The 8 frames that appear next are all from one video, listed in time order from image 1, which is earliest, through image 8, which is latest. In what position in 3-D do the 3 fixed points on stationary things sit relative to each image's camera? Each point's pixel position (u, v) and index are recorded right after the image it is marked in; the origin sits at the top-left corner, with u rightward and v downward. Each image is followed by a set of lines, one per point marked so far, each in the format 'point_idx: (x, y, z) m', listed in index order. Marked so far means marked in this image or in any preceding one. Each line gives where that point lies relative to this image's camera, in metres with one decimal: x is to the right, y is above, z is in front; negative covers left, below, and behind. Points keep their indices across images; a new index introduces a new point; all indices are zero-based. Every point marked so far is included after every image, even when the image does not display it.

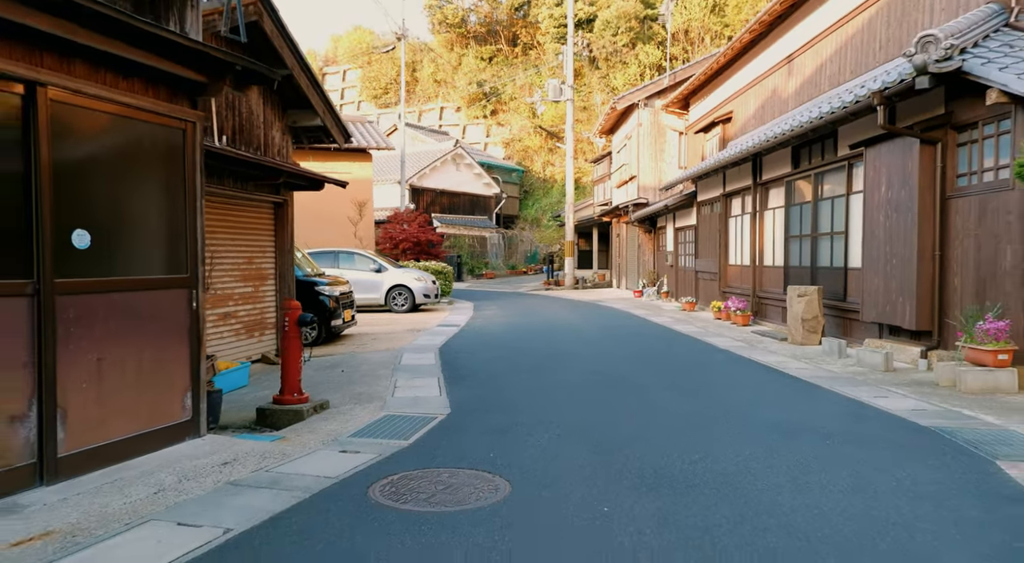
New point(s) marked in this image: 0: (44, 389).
0: (-2.6, -0.6, +3.9) m
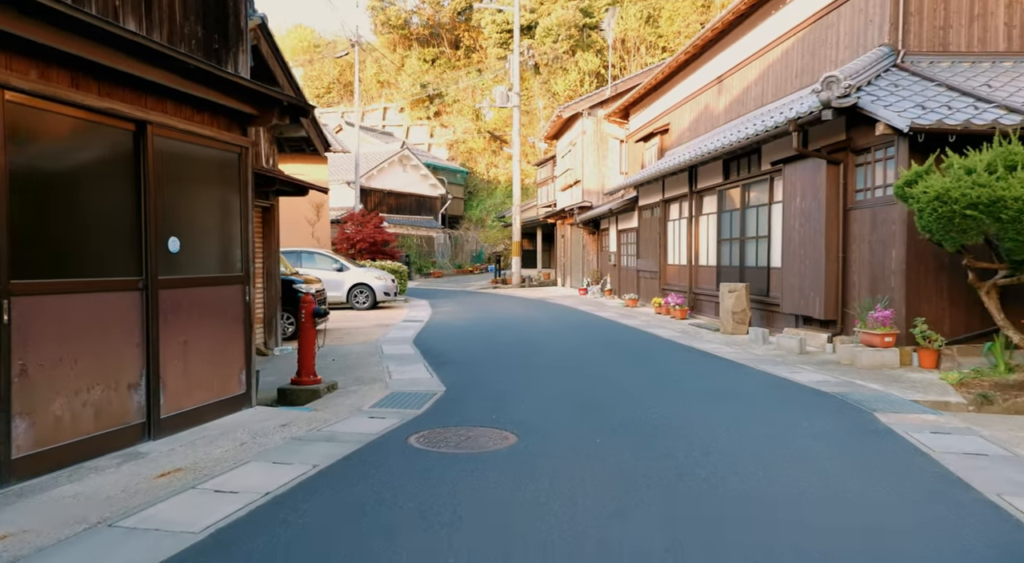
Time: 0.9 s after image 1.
0: (-2.5, -0.6, +4.8) m
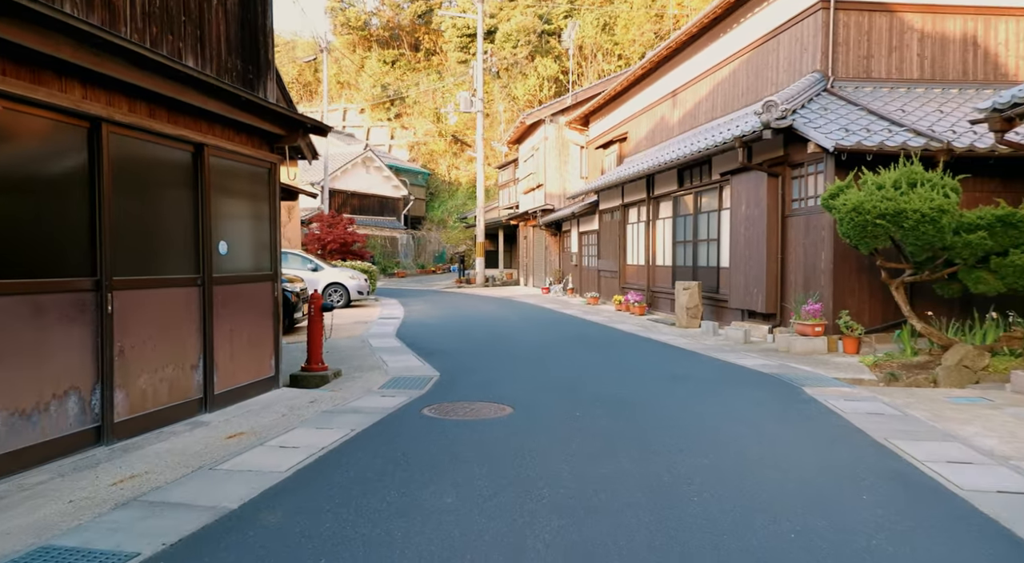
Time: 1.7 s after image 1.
0: (-2.5, -0.5, +5.8) m
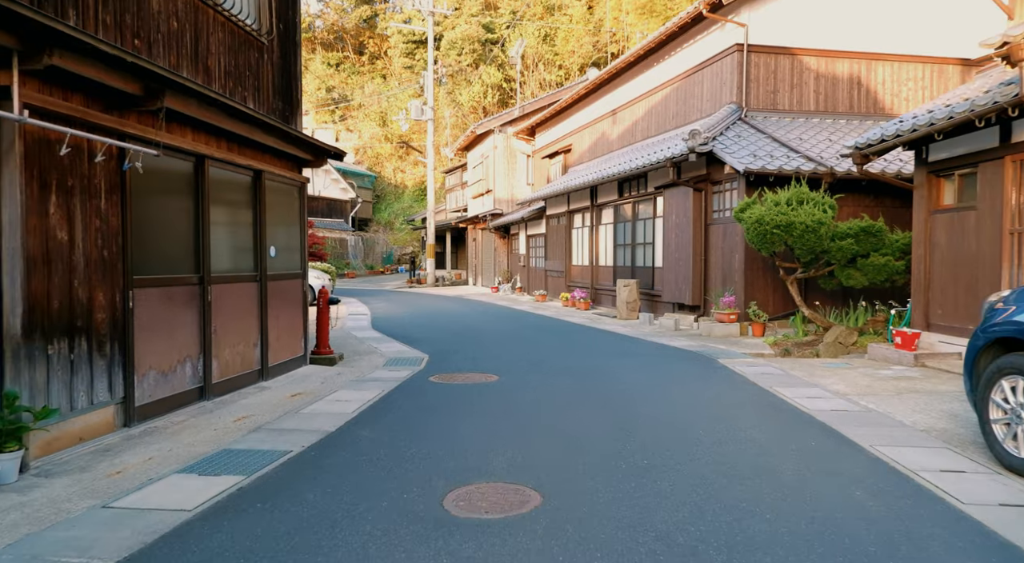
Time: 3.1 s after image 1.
0: (-2.7, -0.5, +7.4) m
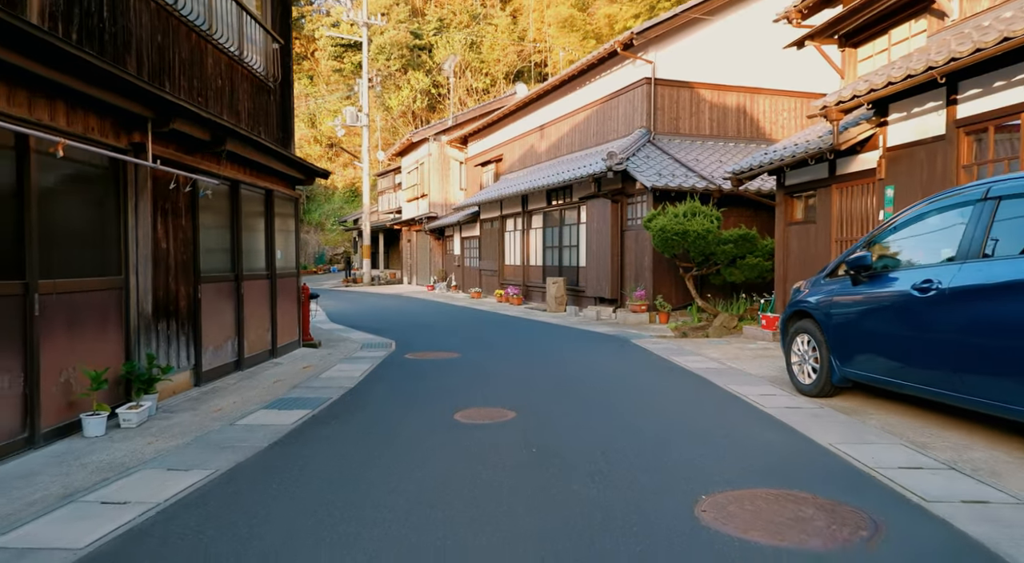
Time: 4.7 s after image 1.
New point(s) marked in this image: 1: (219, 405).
0: (-3.2, -0.5, +9.2) m
1: (-2.6, -1.1, +6.2) m
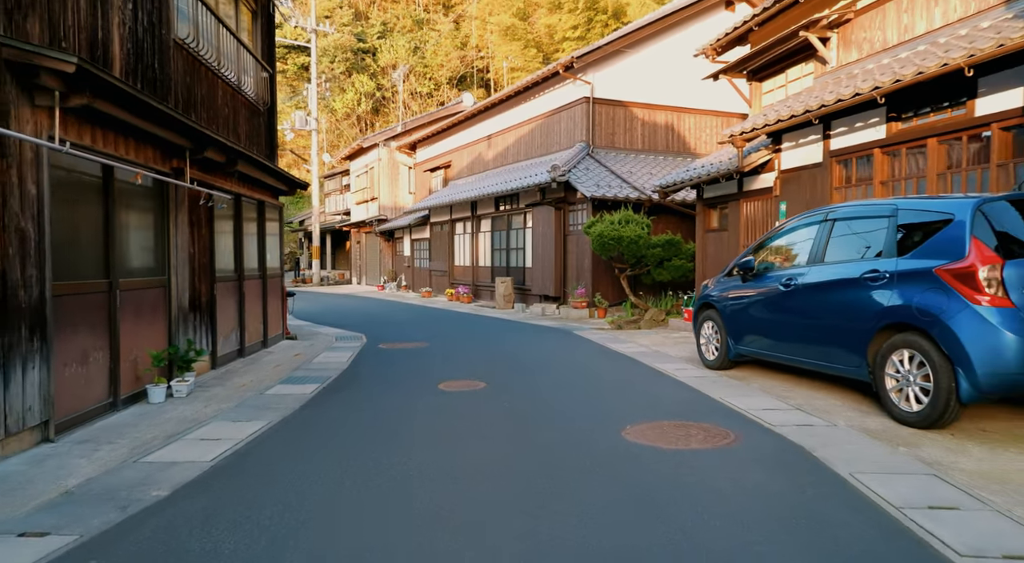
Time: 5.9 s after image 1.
0: (-3.8, -0.5, +10.5) m
1: (-3.0, -1.1, +7.6) m
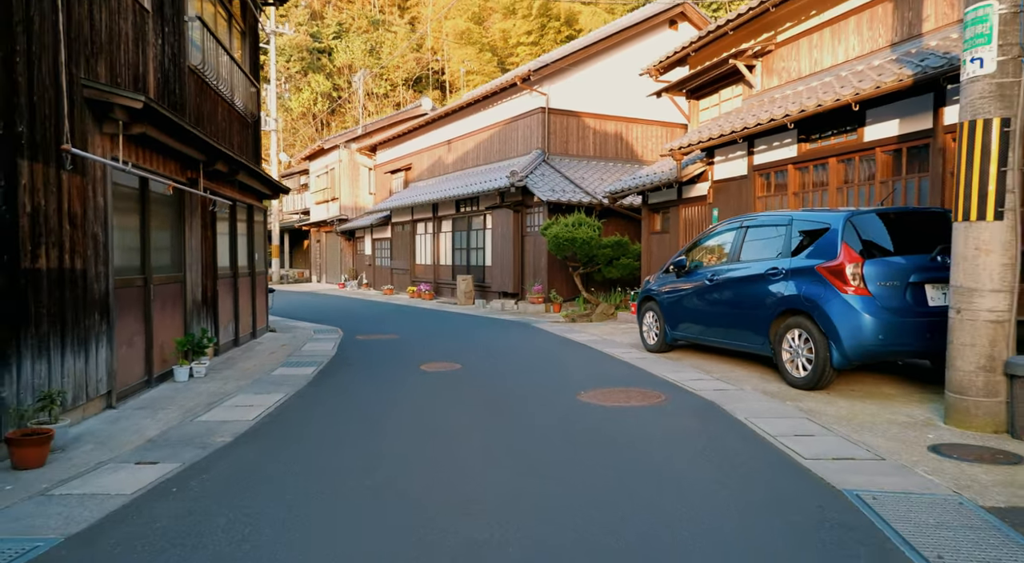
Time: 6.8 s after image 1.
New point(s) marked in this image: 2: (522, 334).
0: (-4.3, -0.4, +11.5) m
1: (-3.3, -1.0, +8.6) m
2: (+0.2, -1.0, +13.4) m
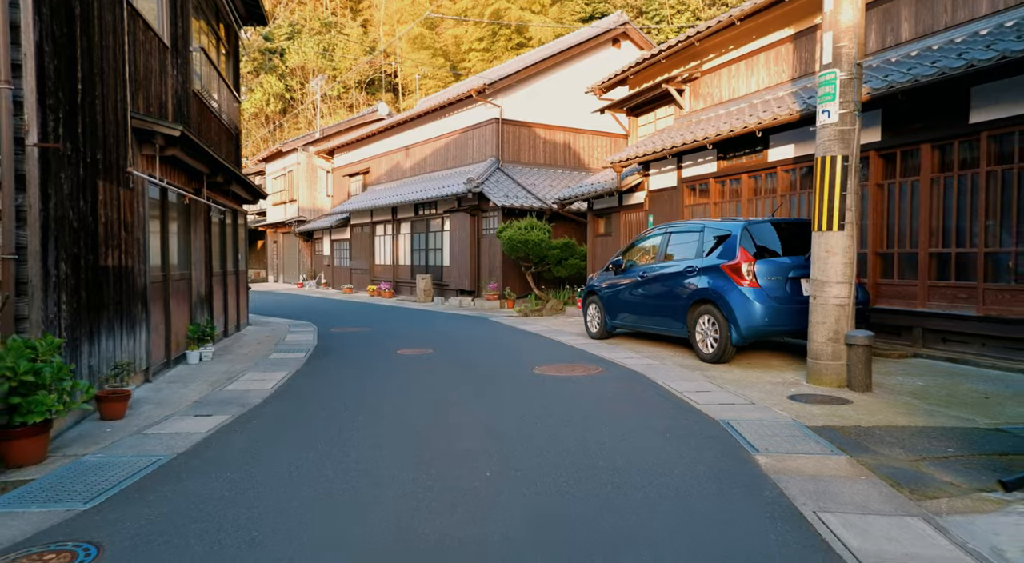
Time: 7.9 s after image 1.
0: (-5.1, -0.4, +12.7) m
1: (-3.8, -1.0, +9.9) m
2: (-0.7, -1.0, +14.9) m
